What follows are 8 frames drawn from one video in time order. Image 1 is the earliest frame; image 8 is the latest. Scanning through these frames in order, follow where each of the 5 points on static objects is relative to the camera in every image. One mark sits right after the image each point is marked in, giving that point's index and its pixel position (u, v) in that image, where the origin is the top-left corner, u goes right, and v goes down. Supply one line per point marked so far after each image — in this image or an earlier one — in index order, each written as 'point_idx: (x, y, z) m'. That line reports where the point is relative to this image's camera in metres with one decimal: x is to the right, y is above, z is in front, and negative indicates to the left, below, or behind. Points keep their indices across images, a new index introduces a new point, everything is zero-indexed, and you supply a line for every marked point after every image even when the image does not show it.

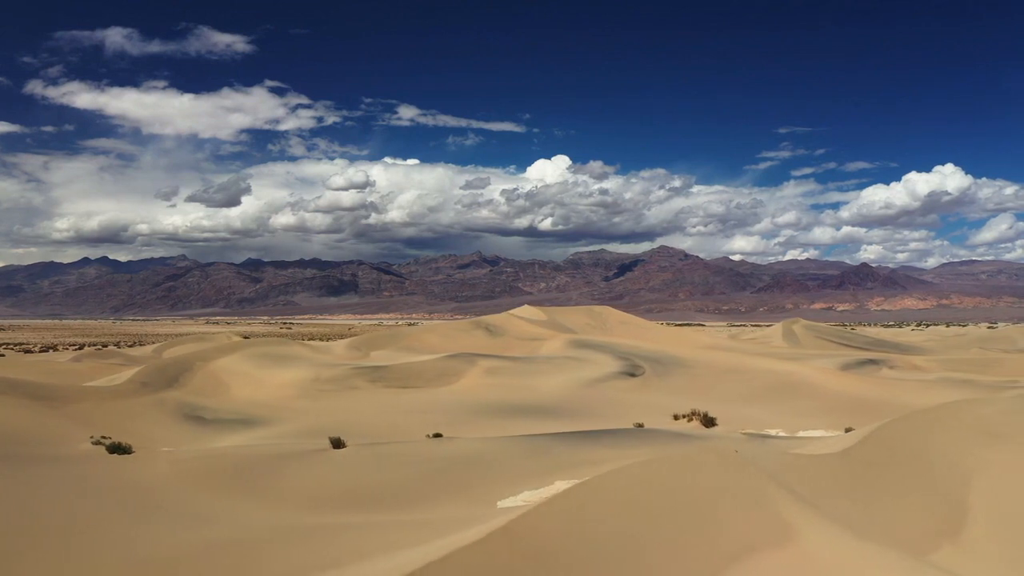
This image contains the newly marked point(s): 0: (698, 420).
0: (+5.0, -3.5, +17.8) m
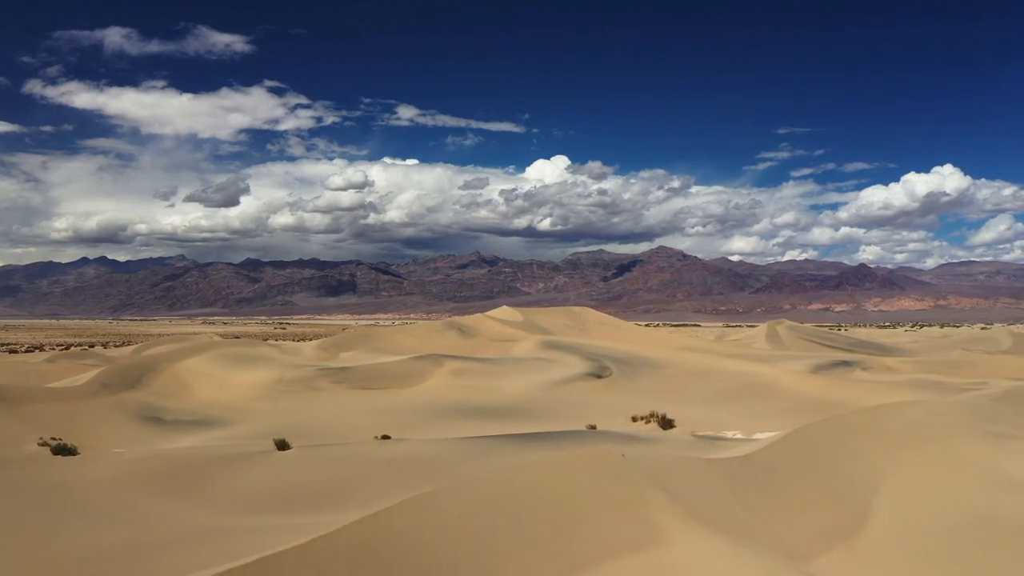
0: (+3.9, -3.5, +17.8) m
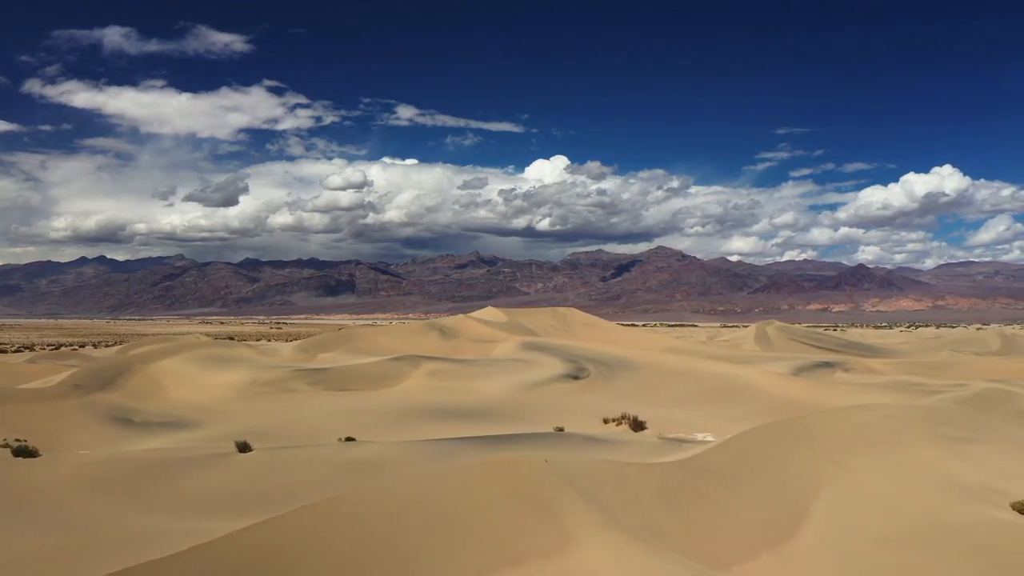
0: (+3.1, -3.6, +17.8) m
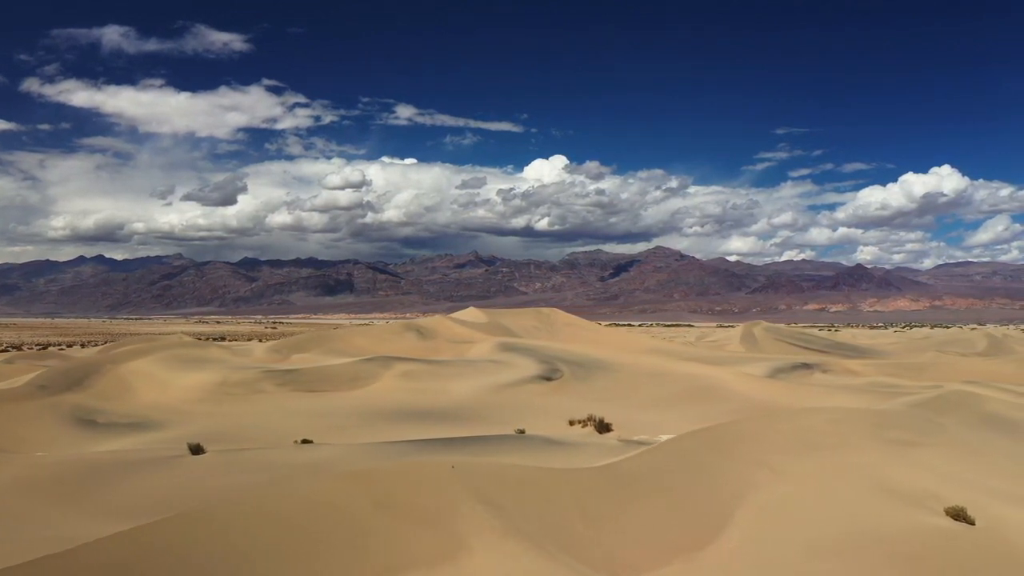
0: (+2.1, -3.6, +17.7) m
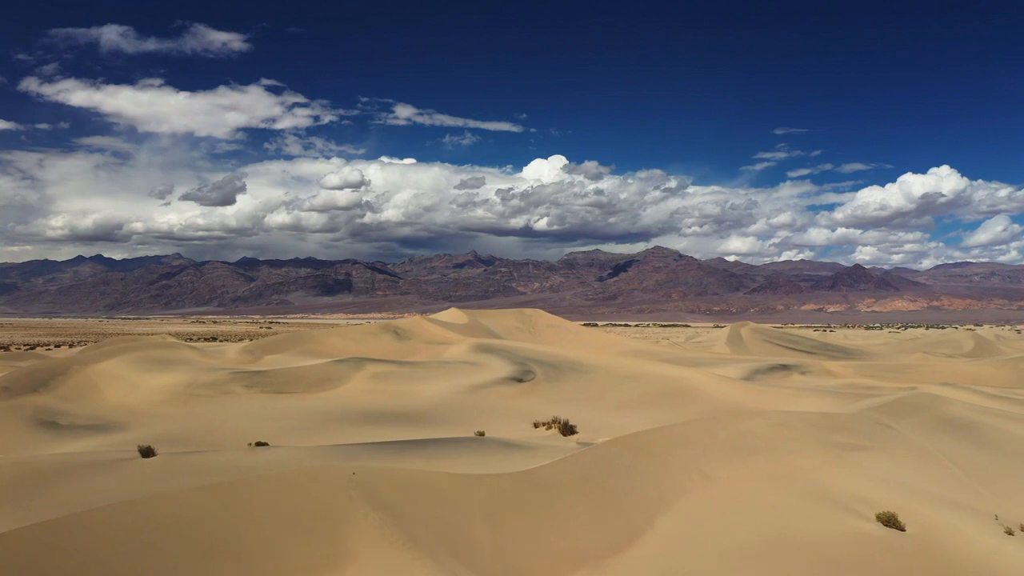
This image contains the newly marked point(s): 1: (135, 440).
0: (+1.2, -3.6, +17.6) m
1: (-9.4, -3.8, +16.9) m
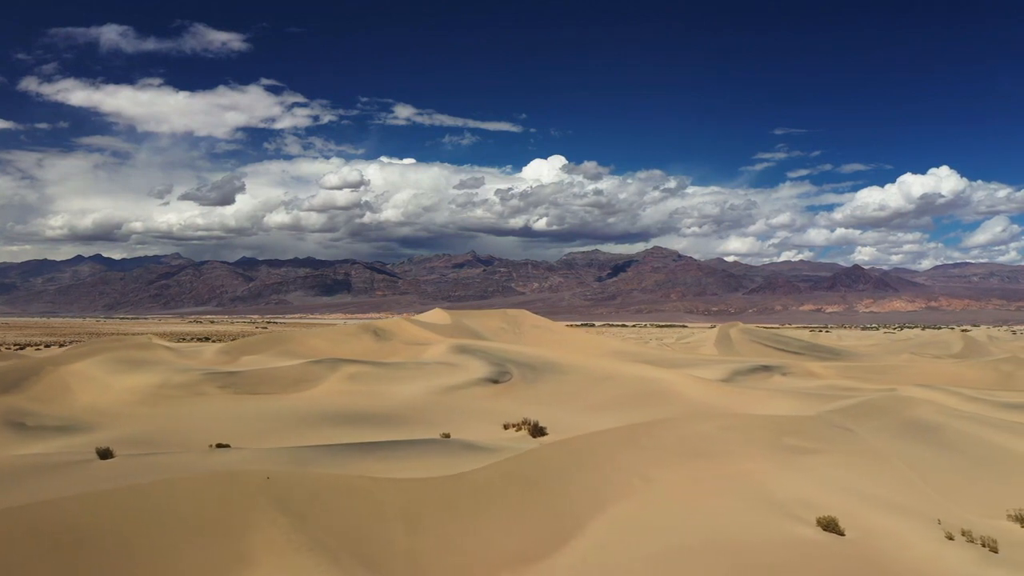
0: (+0.3, -3.7, +17.5) m
1: (-10.2, -3.8, +16.8) m
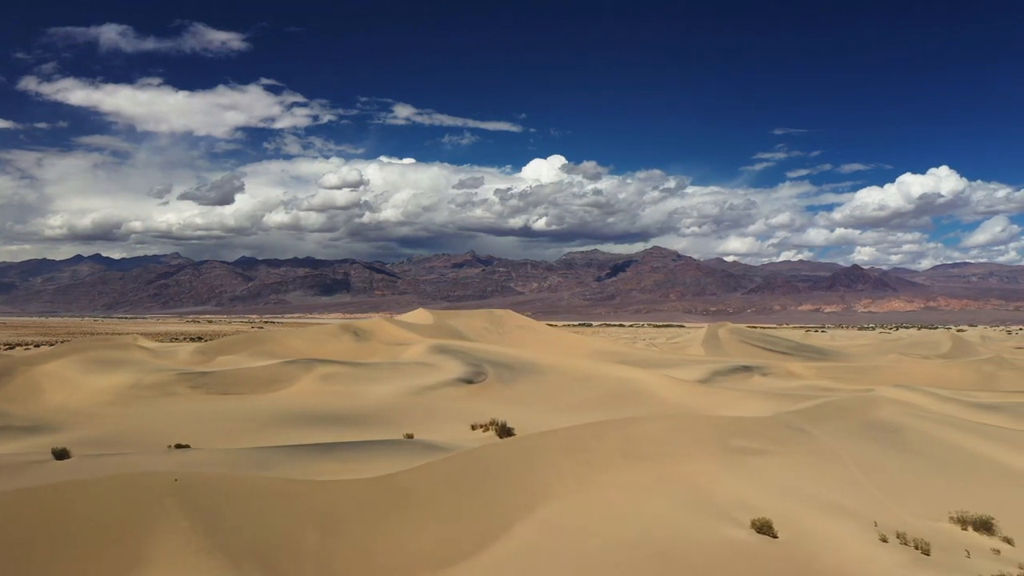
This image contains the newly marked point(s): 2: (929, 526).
0: (-0.5, -3.7, +17.5) m
1: (-11.1, -3.8, +16.7) m
2: (+5.7, -3.3, +9.3) m
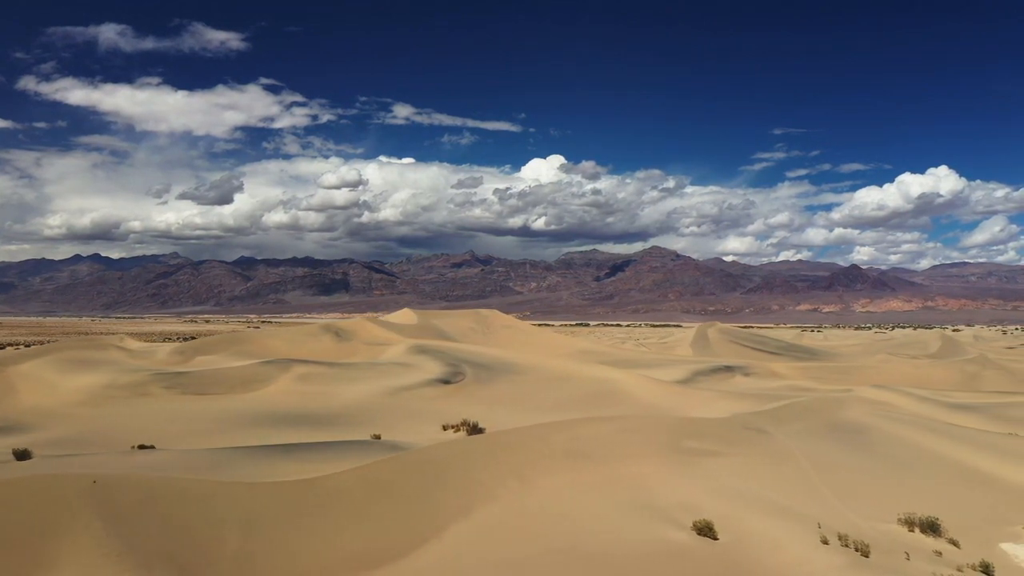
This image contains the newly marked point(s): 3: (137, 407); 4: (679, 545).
0: (-1.3, -3.7, +17.4) m
1: (-11.9, -3.8, +16.7) m
2: (+4.9, -3.3, +9.2) m
3: (-10.9, -3.5, +19.8) m
4: (+2.0, -3.1, +8.0) m
